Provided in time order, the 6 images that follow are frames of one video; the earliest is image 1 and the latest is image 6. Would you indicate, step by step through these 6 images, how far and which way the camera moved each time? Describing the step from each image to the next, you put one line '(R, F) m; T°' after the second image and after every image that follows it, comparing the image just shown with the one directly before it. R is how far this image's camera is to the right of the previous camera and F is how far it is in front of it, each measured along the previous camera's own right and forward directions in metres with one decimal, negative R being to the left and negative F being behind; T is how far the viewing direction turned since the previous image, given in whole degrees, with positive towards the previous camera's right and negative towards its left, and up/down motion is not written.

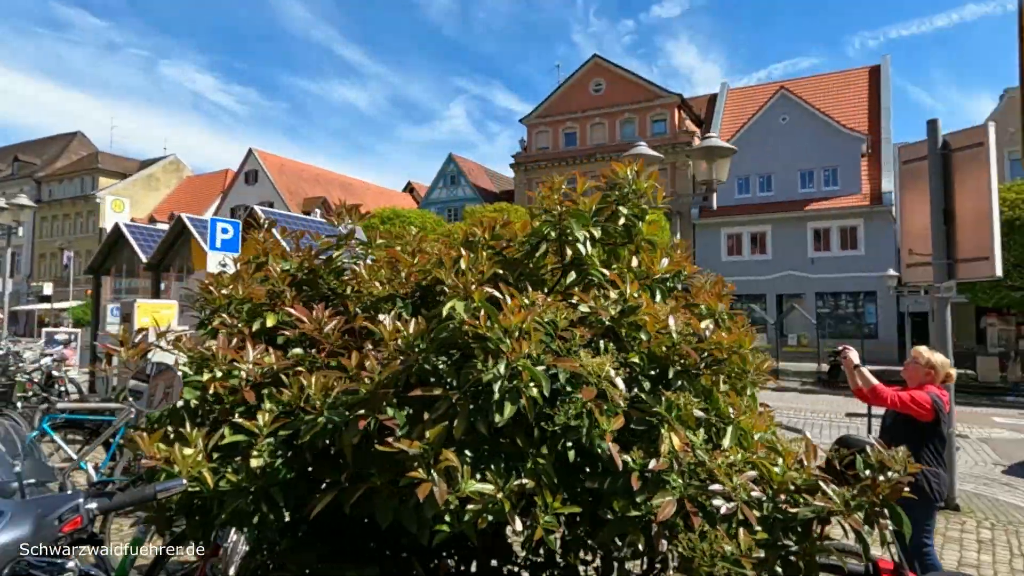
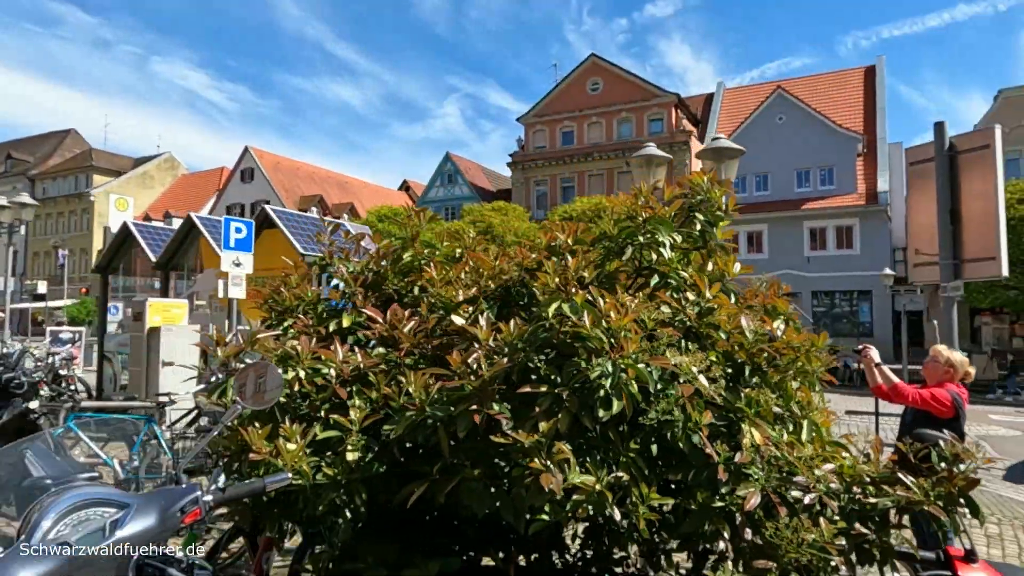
(-0.3, -0.1) m; +1°
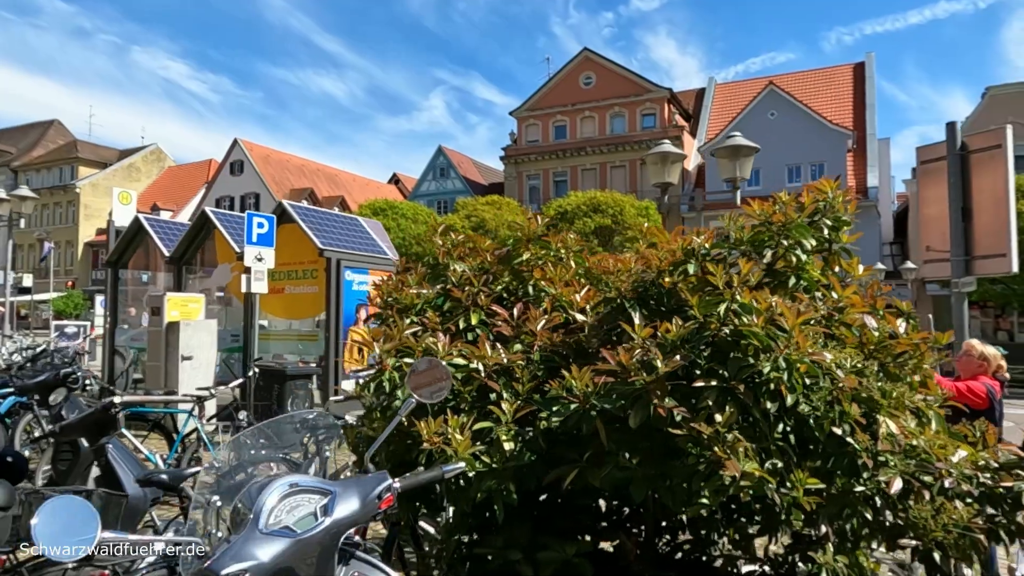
(-0.5, -0.1) m; +1°
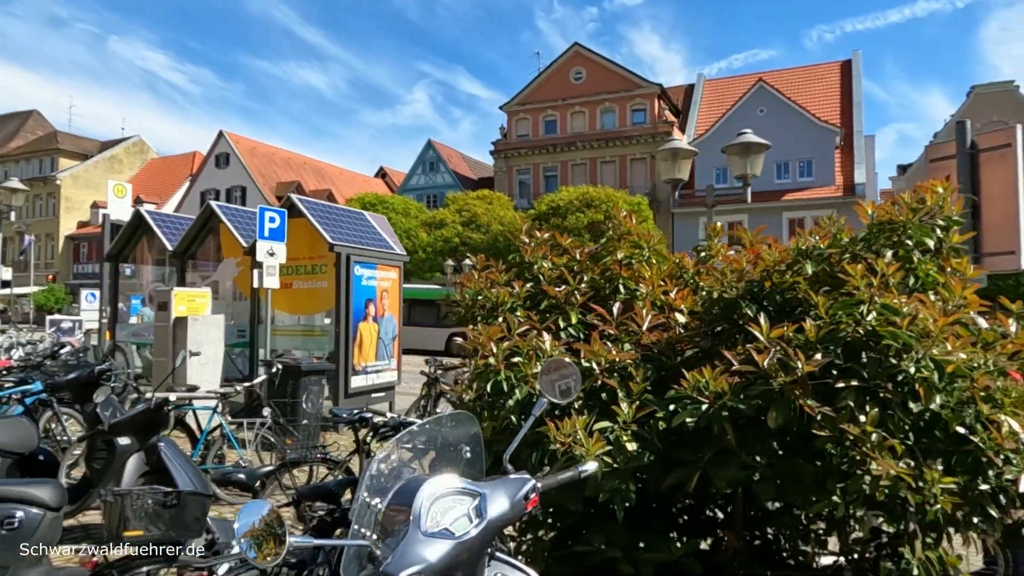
(-0.4, 0.0) m; +1°
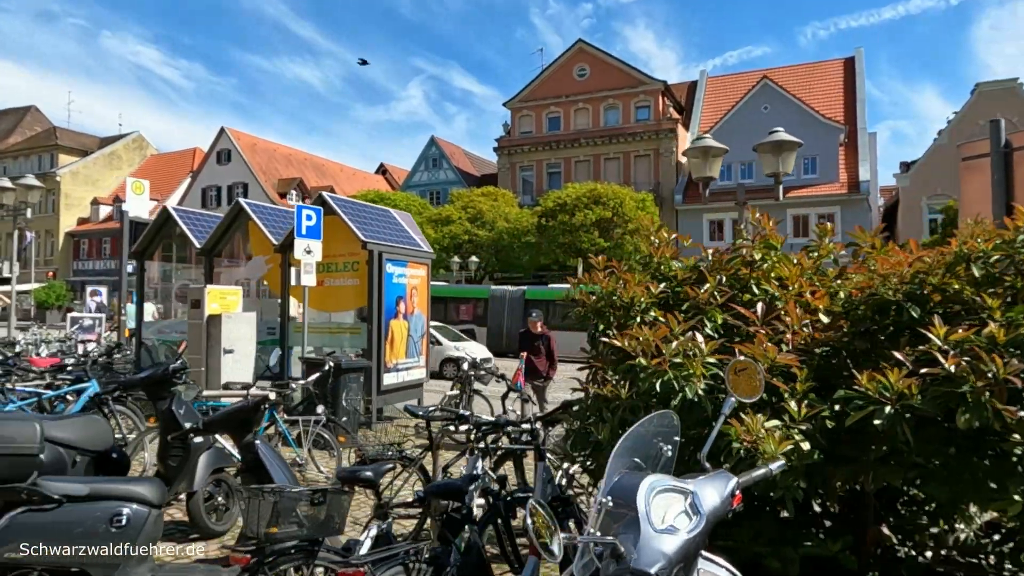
(-0.6, 0.0) m; 0°
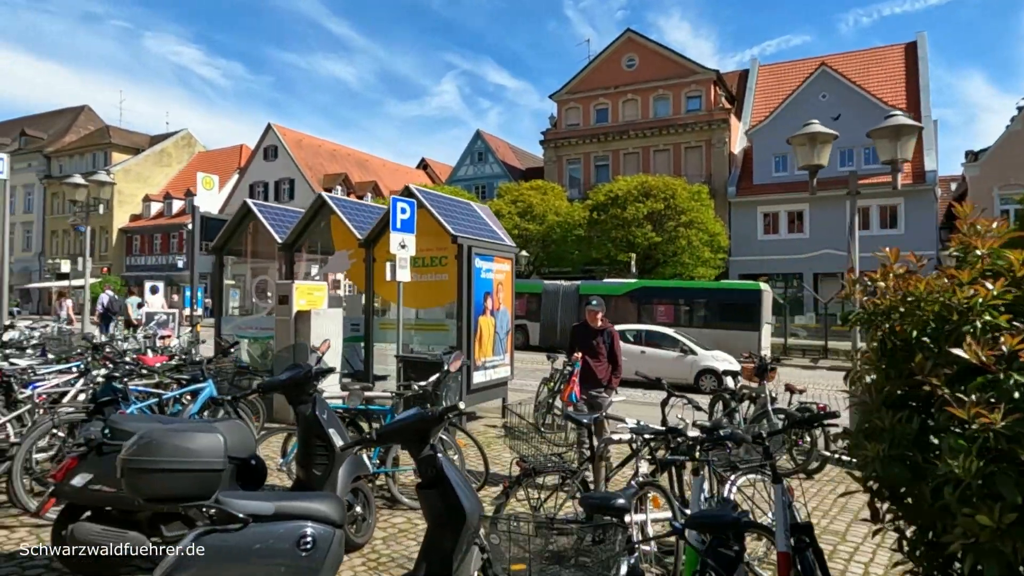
(-0.9, +0.4) m; -3°
